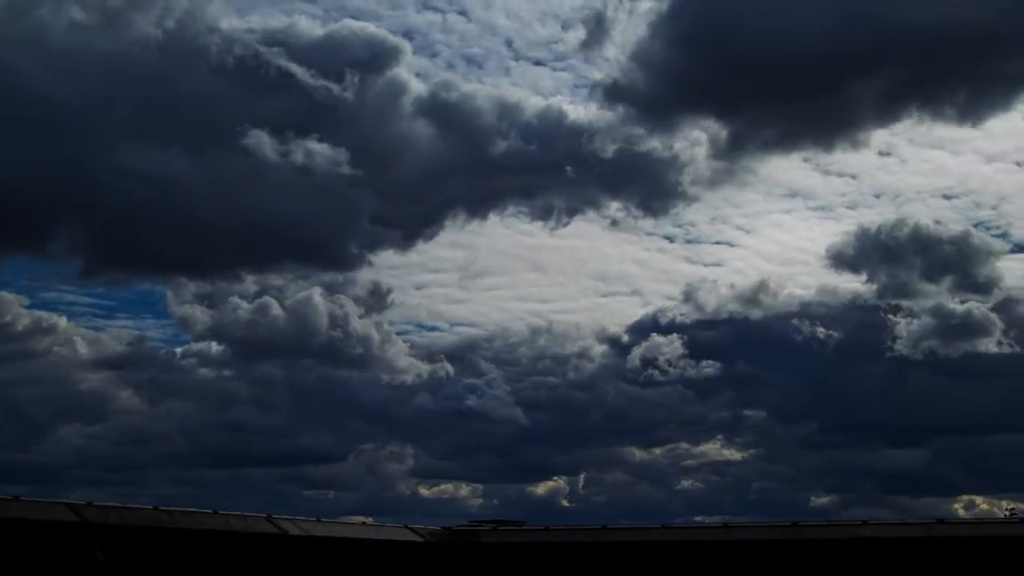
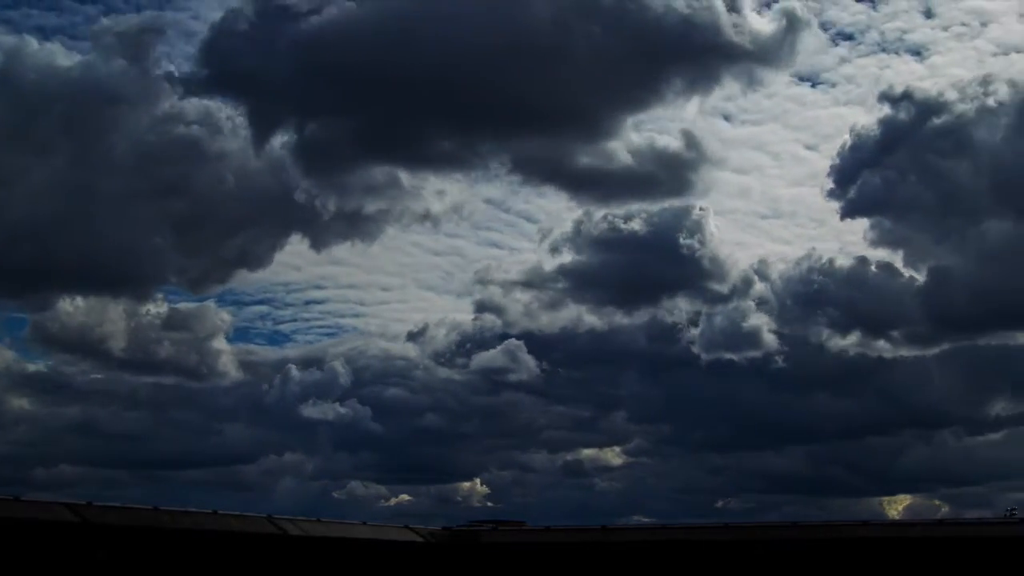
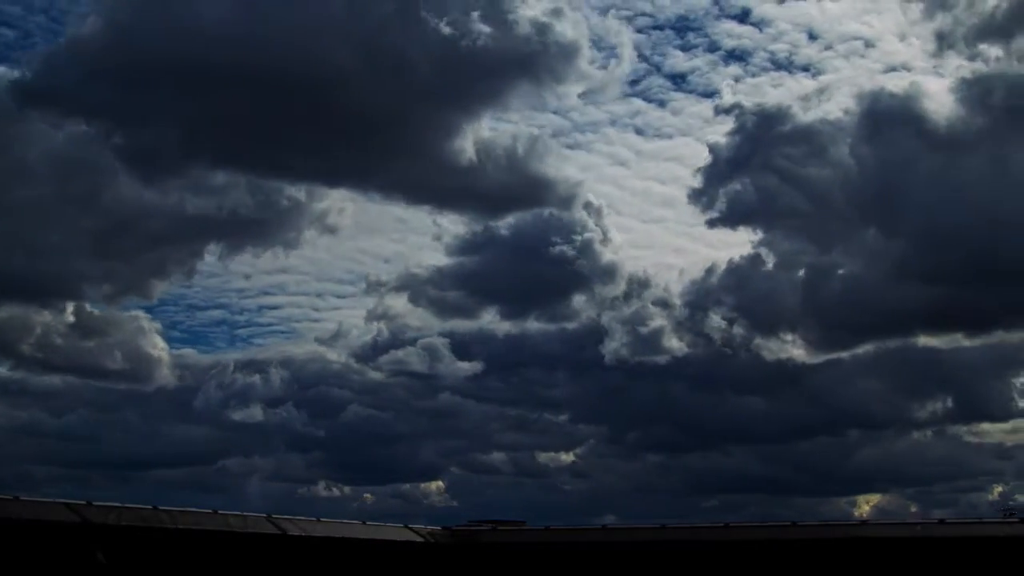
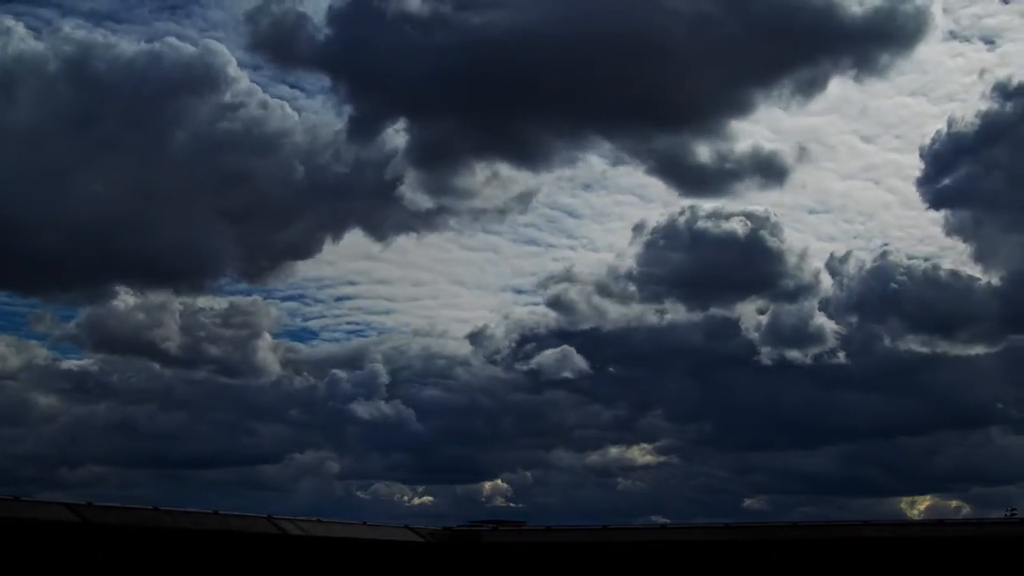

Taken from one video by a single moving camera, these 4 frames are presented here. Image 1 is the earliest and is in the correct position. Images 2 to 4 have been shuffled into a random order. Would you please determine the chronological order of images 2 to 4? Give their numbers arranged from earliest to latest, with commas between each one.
4, 2, 3
